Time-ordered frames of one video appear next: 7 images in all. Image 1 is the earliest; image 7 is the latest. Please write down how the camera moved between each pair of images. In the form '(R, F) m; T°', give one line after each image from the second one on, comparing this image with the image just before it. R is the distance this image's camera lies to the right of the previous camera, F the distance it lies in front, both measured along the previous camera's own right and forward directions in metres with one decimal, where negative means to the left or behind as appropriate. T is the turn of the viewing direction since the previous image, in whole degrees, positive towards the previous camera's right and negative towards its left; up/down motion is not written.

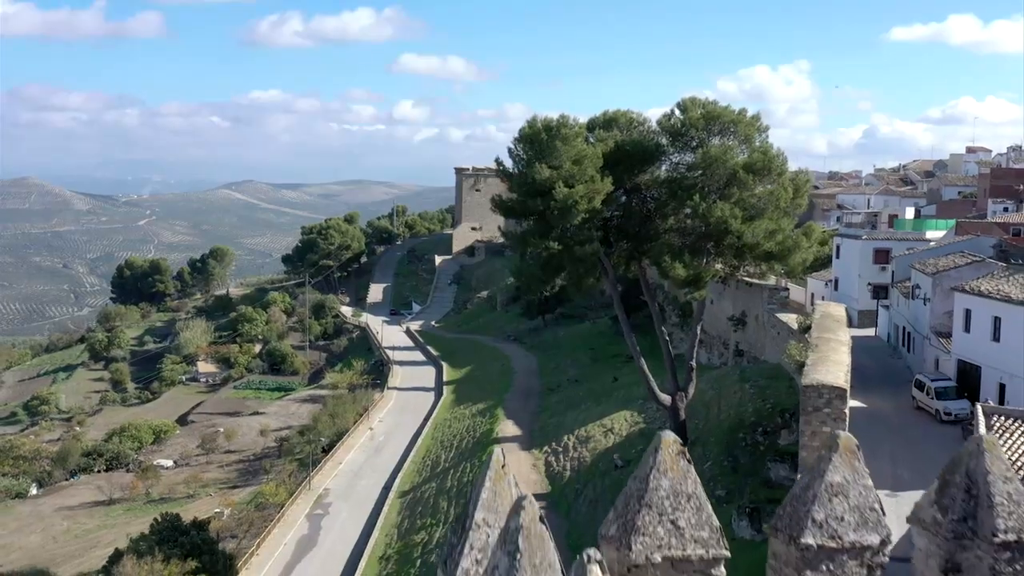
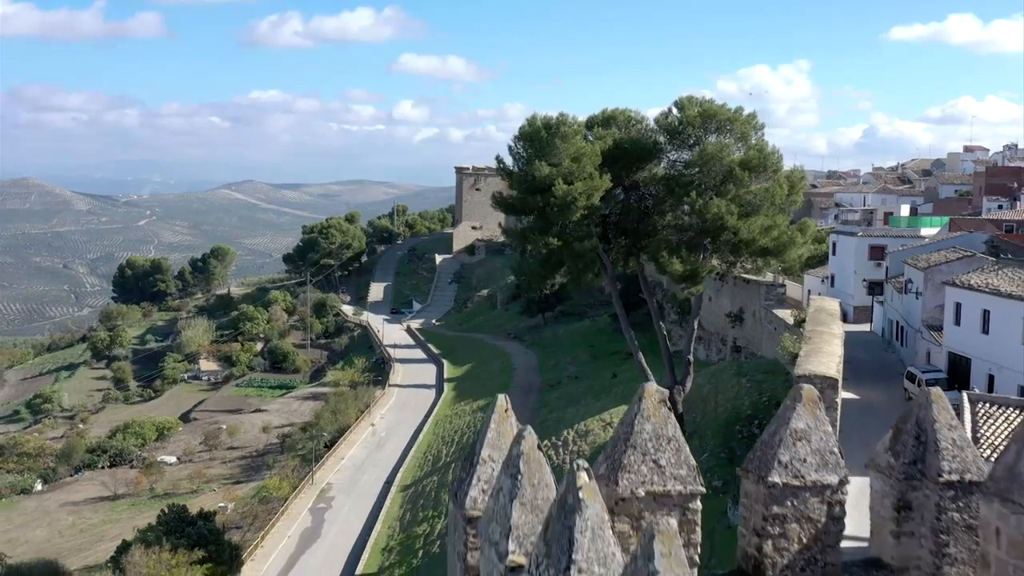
(0.0, -0.3) m; 0°
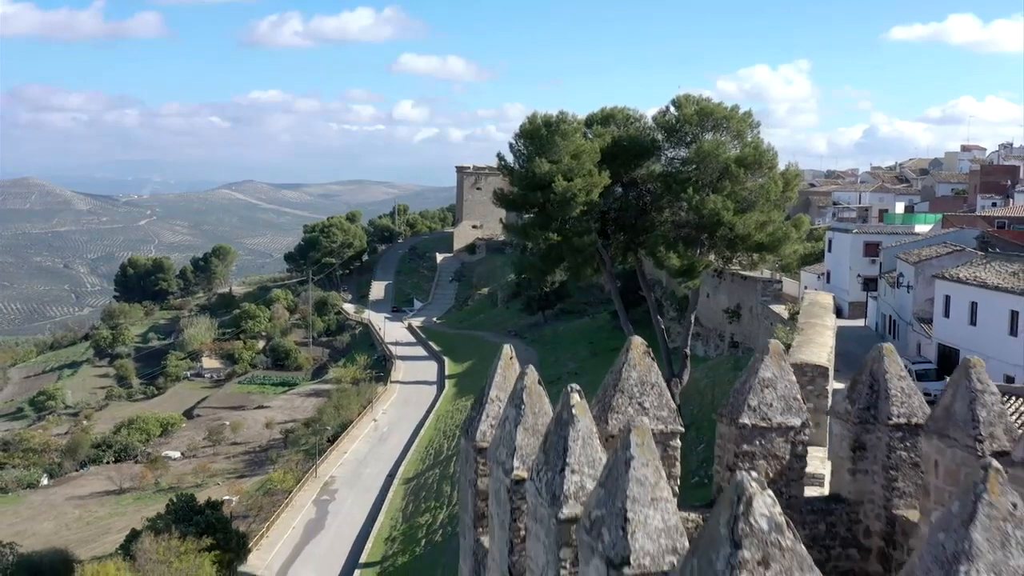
(0.0, -0.4) m; 0°
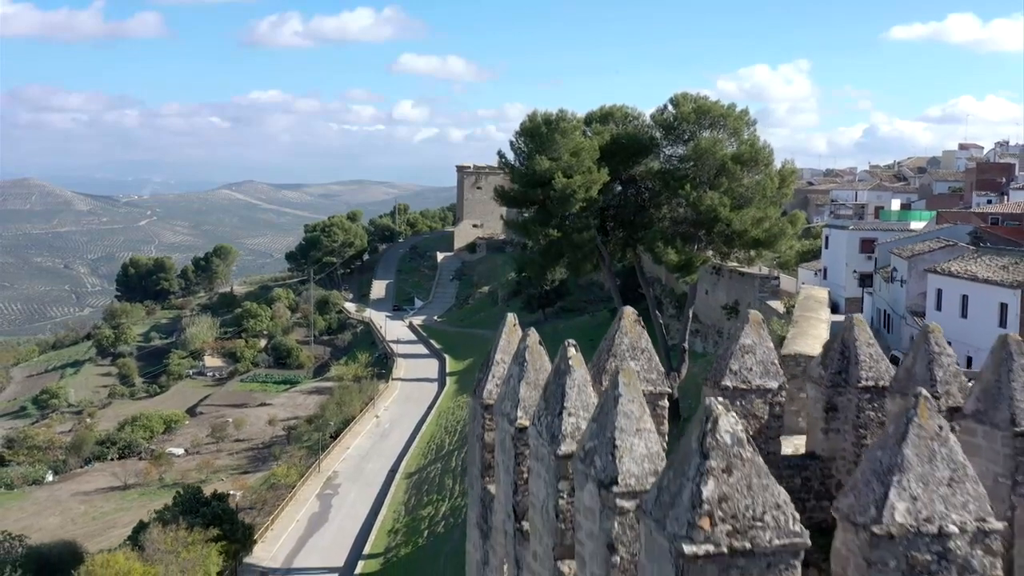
(0.0, -0.3) m; 0°
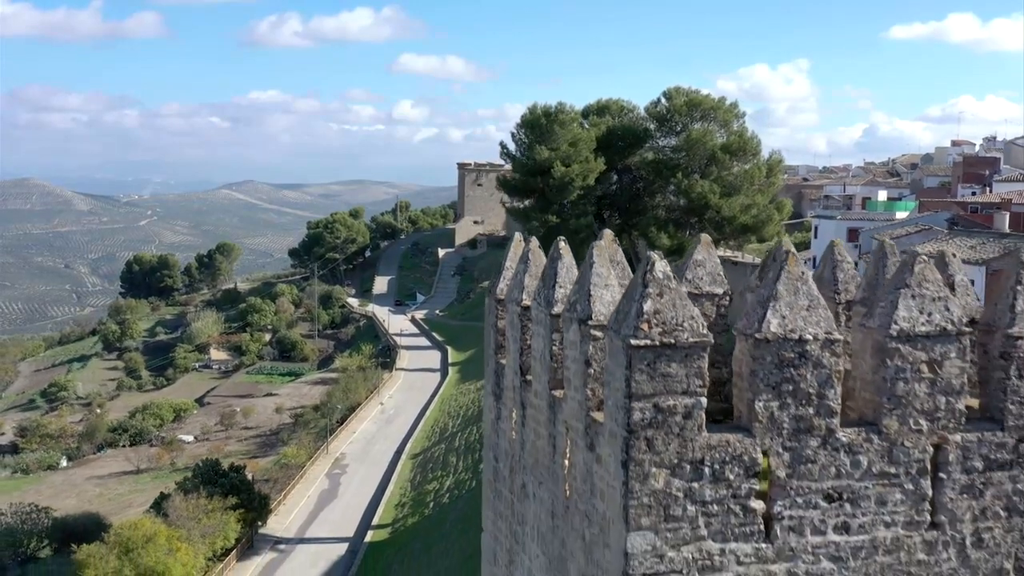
(0.0, -1.1) m; 0°
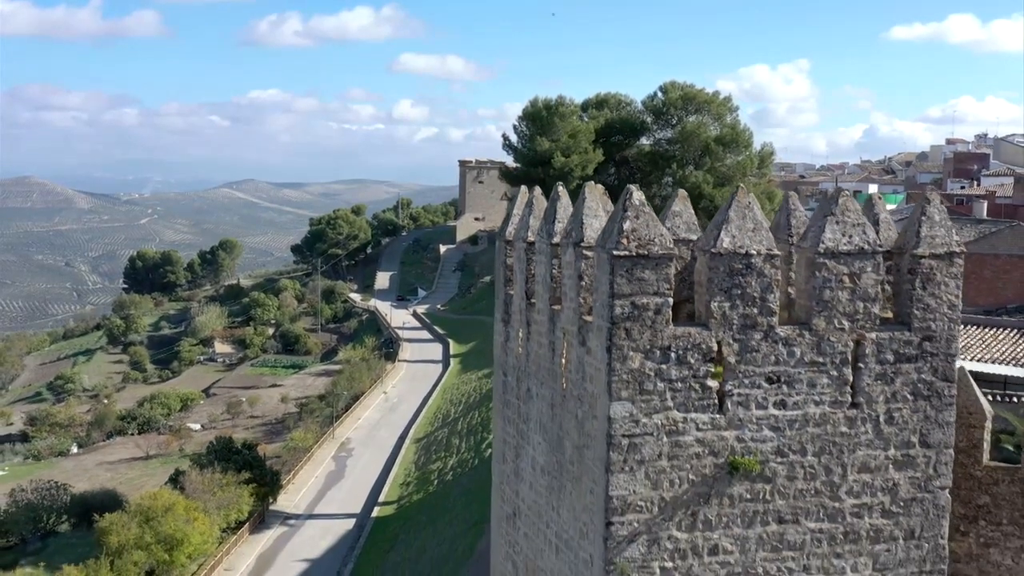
(0.0, -0.9) m; 0°
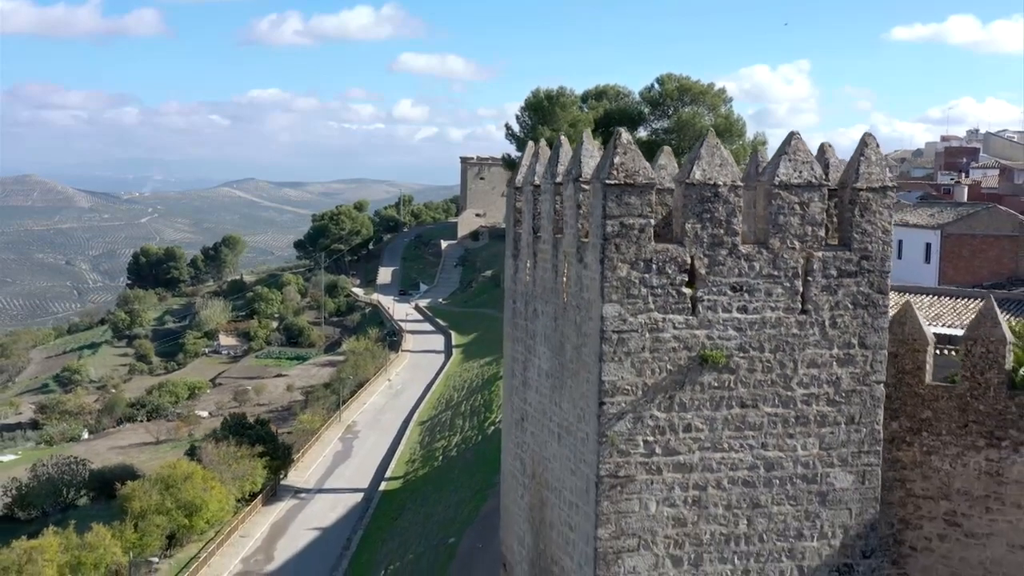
(-0.1, -0.9) m; 0°
